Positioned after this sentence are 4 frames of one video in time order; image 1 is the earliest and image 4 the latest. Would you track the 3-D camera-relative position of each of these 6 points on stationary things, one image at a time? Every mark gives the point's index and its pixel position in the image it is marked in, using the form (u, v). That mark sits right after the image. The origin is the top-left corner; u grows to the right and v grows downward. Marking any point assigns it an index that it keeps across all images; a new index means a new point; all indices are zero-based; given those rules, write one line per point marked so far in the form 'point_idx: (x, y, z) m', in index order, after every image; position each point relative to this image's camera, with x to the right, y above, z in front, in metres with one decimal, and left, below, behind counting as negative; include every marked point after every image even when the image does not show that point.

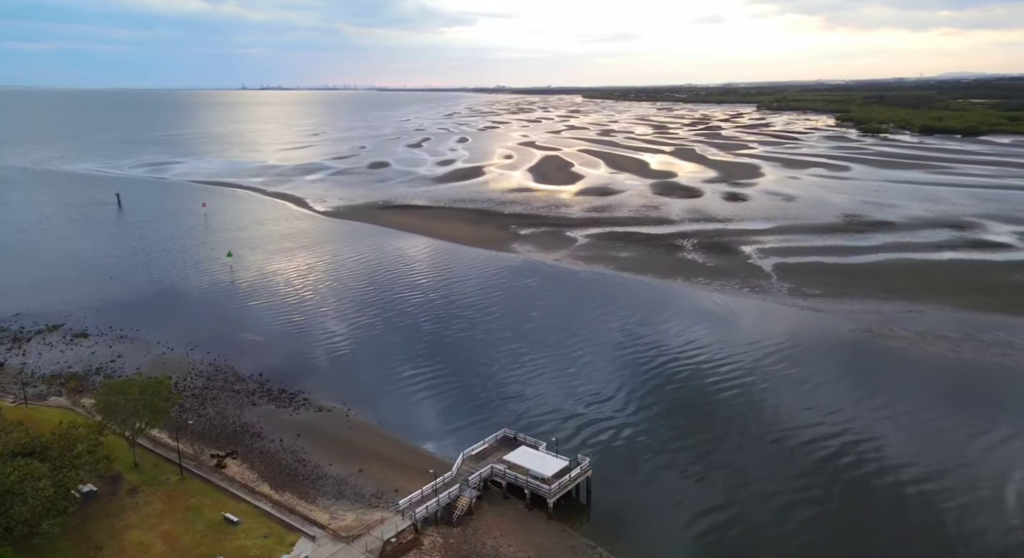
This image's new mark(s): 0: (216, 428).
0: (-6.9, -3.5, +16.4) m
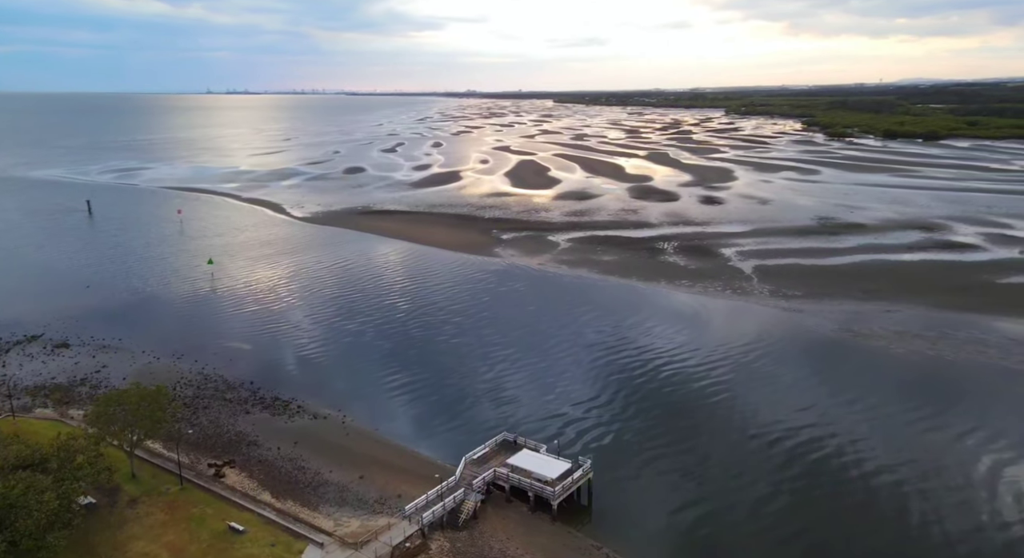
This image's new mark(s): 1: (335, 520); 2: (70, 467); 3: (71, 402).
0: (-6.9, -3.6, +16.3) m
1: (-3.3, -4.5, +13.2) m
2: (-7.5, -3.2, +12.0) m
3: (-11.3, -3.2, +18.0) m
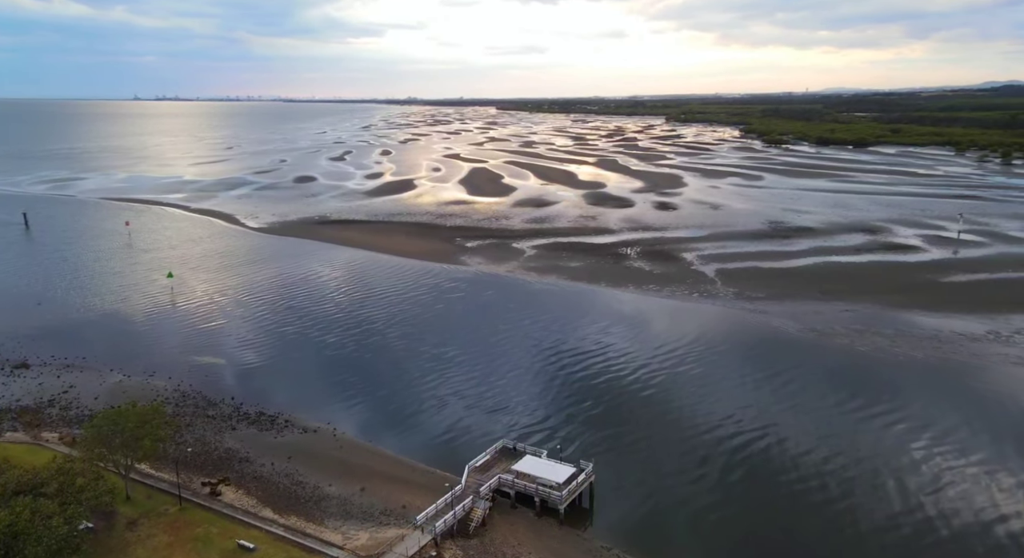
0: (-7.0, -4.0, +15.9) m
1: (-3.1, -4.8, +13.1) m
2: (-7.2, -3.5, +11.5) m
3: (-11.5, -3.6, +17.3) m
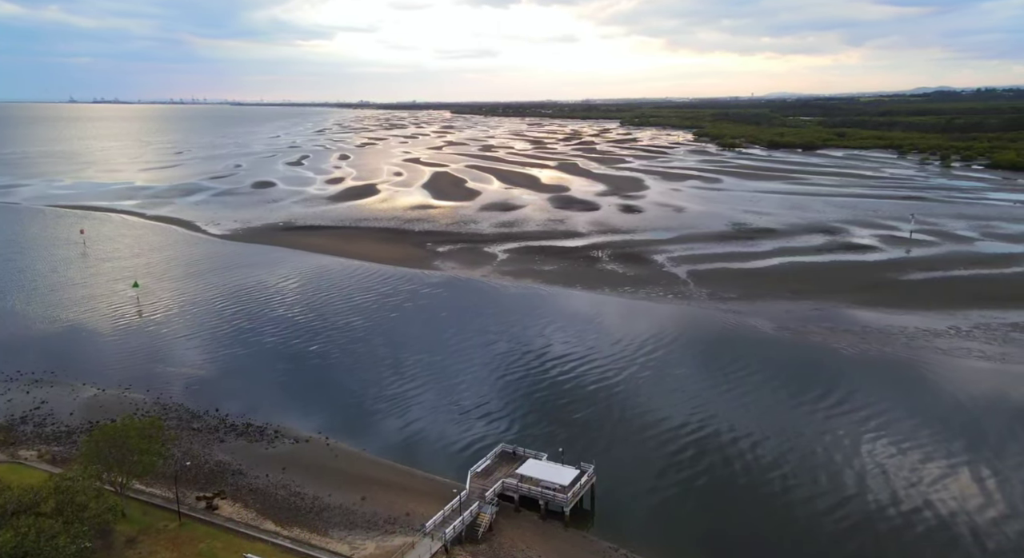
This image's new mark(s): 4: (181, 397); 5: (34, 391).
0: (-7.1, -4.2, +15.5) m
1: (-3.0, -4.9, +13.0) m
2: (-7.0, -3.7, +11.2) m
3: (-11.6, -3.8, +16.6) m
4: (-9.2, -3.2, +19.5) m
5: (-13.4, -3.1, +19.8) m
